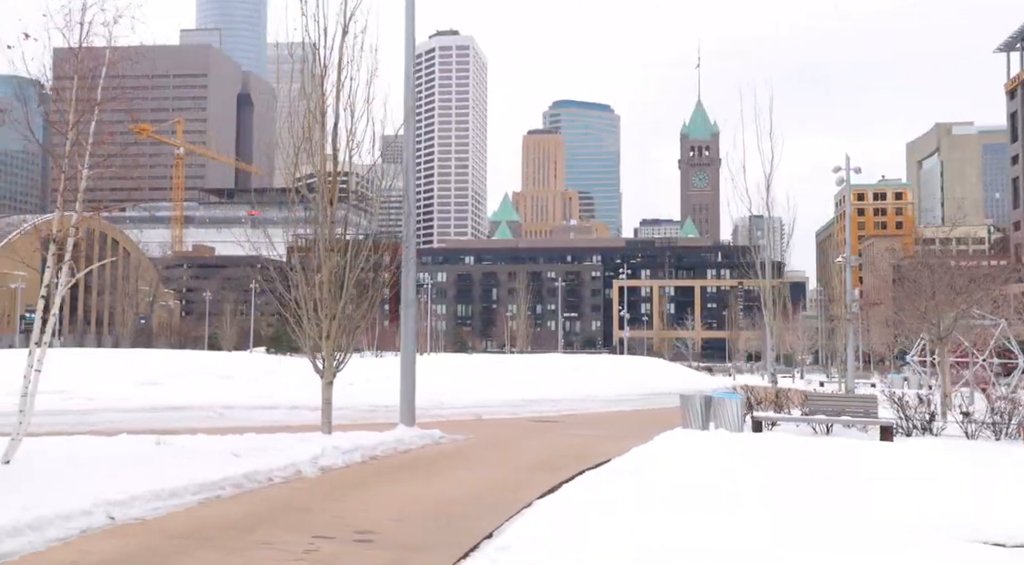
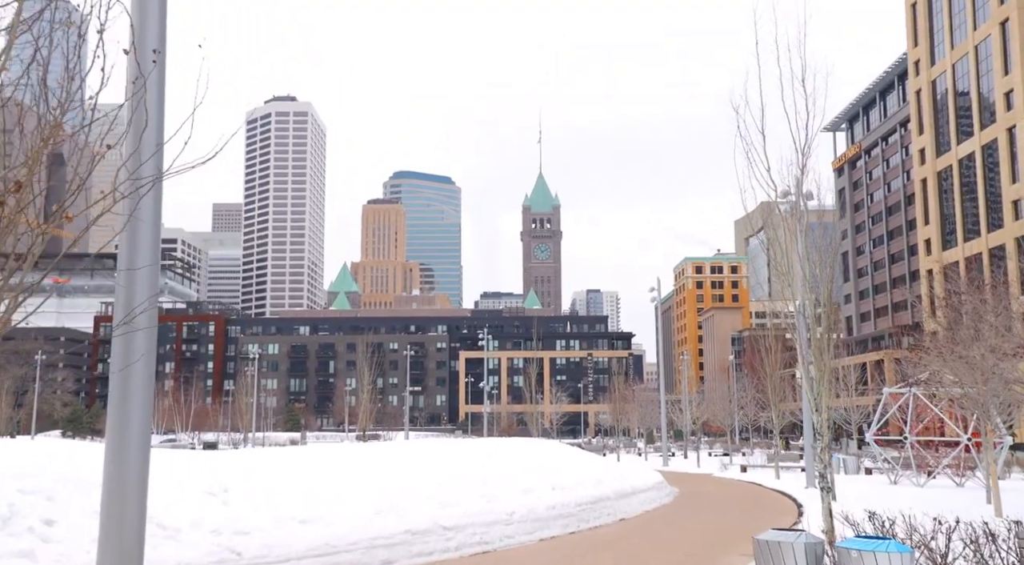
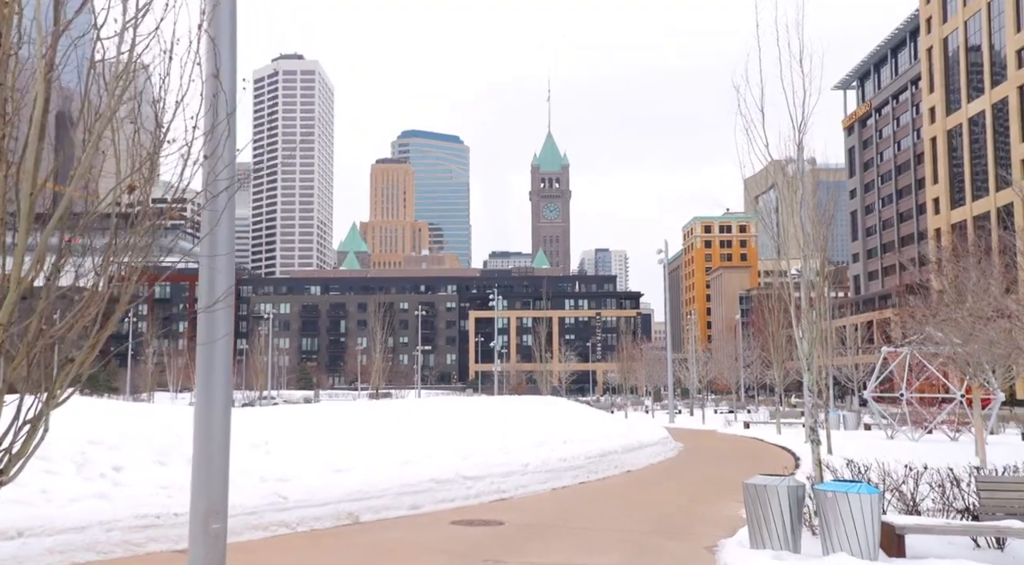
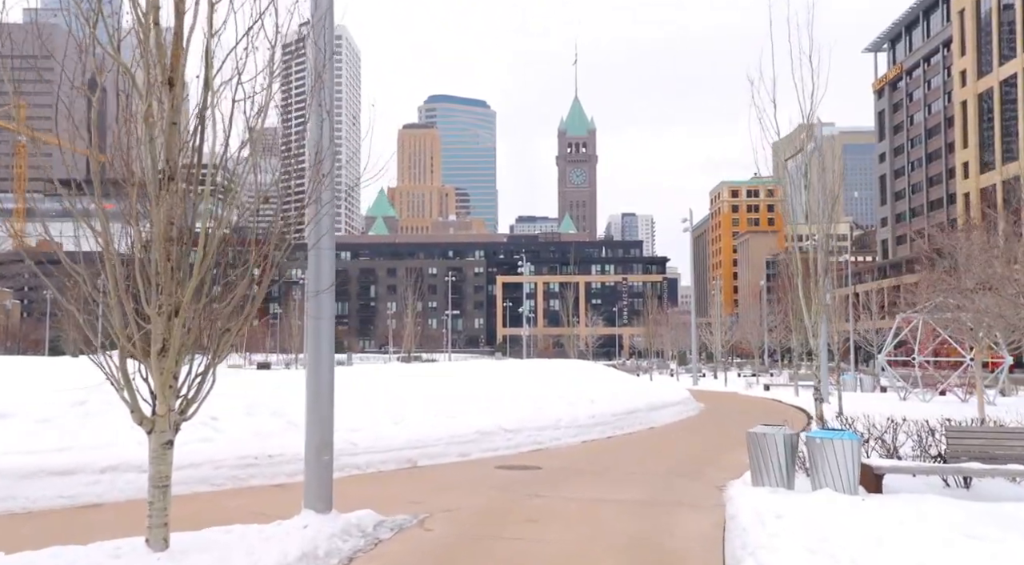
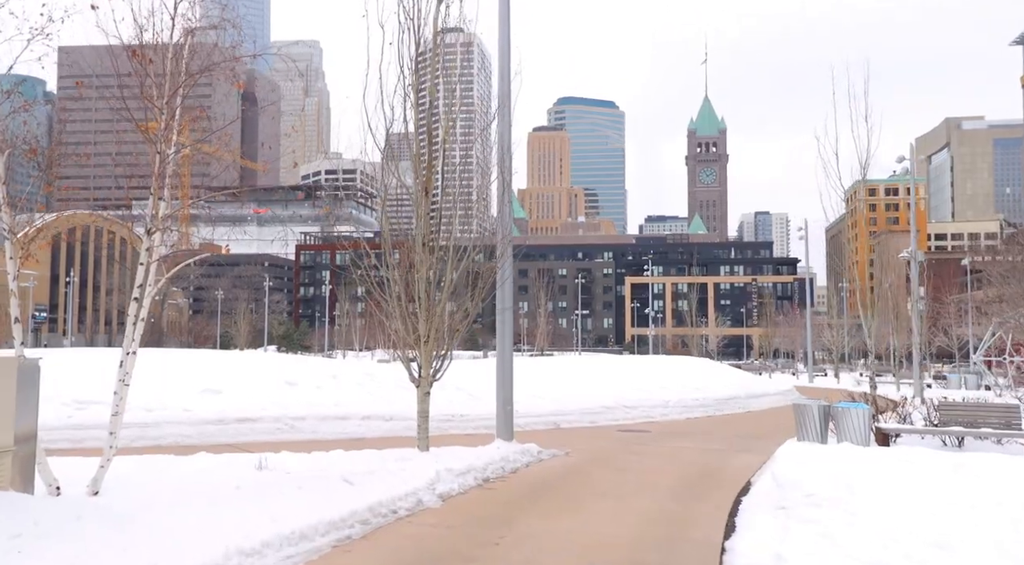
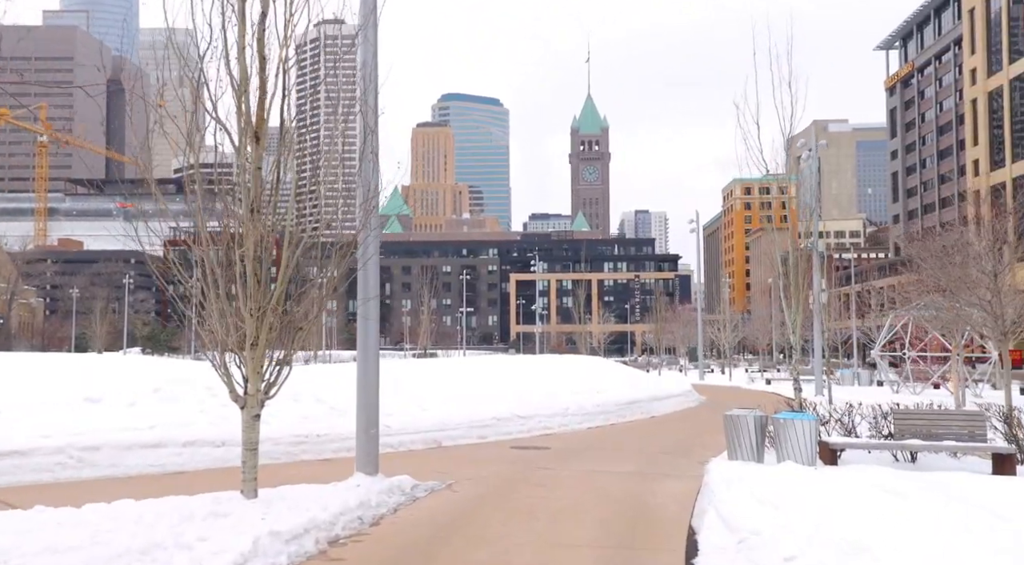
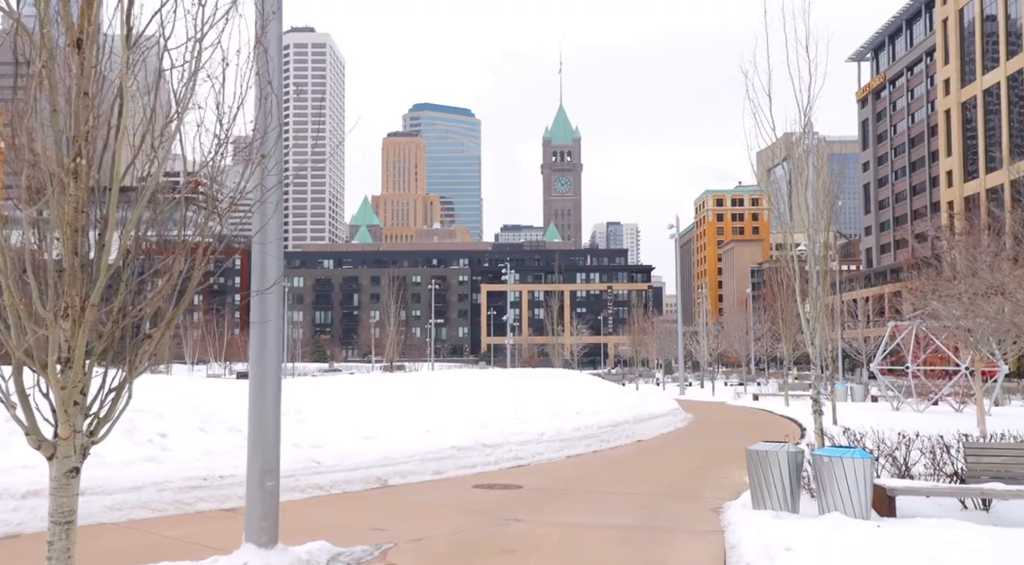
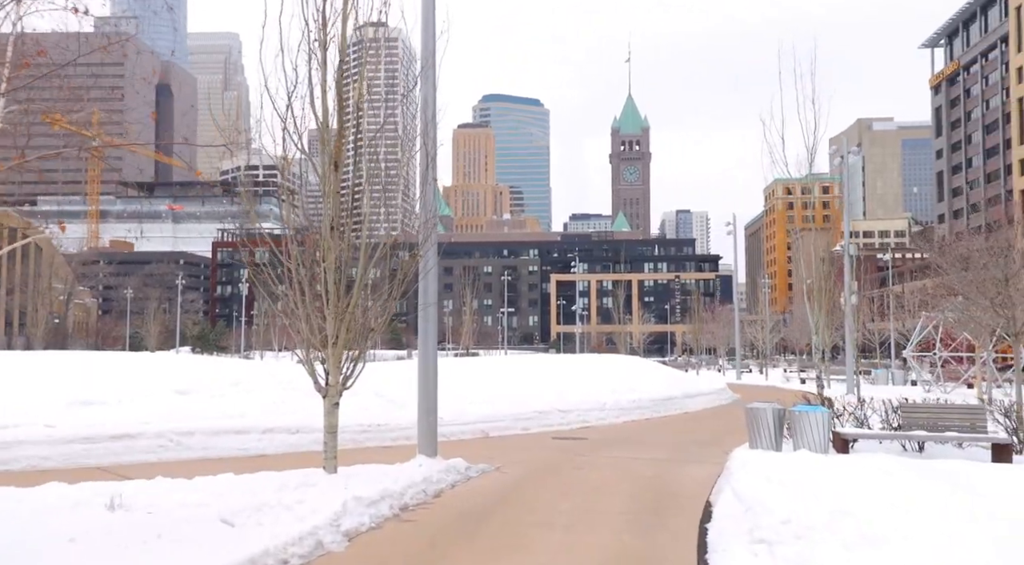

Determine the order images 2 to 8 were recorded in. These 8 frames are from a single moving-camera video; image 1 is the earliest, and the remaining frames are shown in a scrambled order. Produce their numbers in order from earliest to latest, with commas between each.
5, 8, 6, 4, 7, 3, 2
